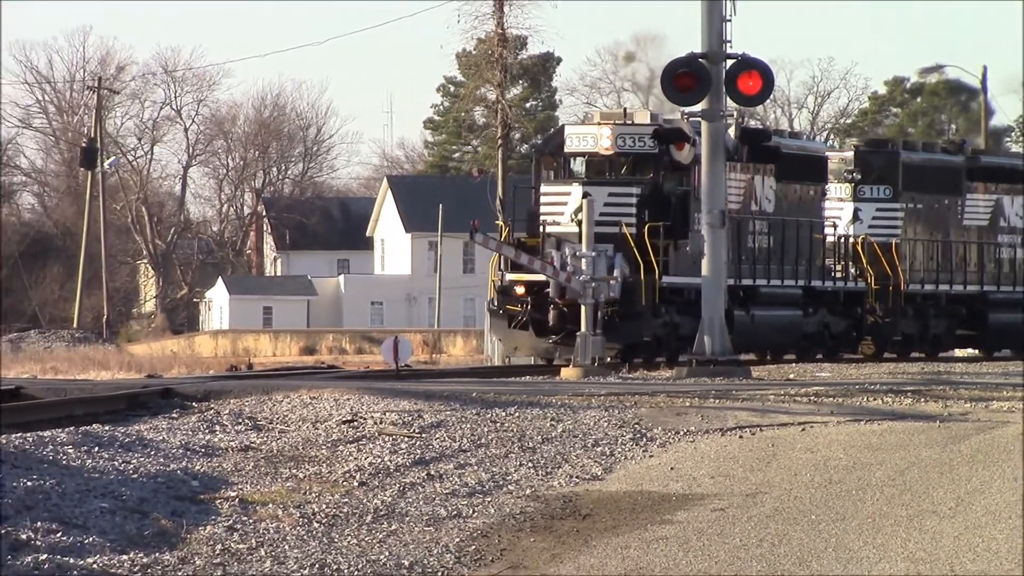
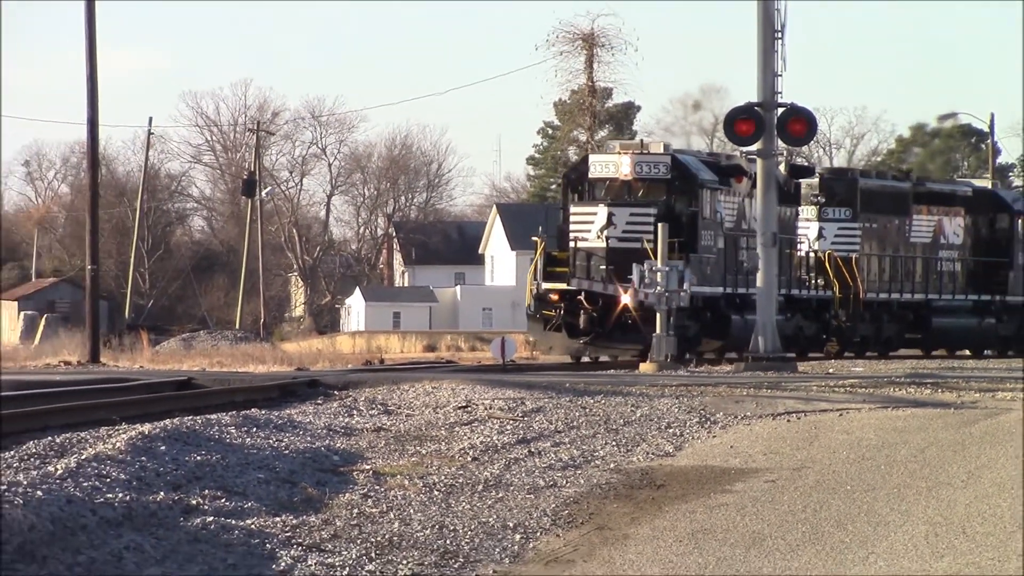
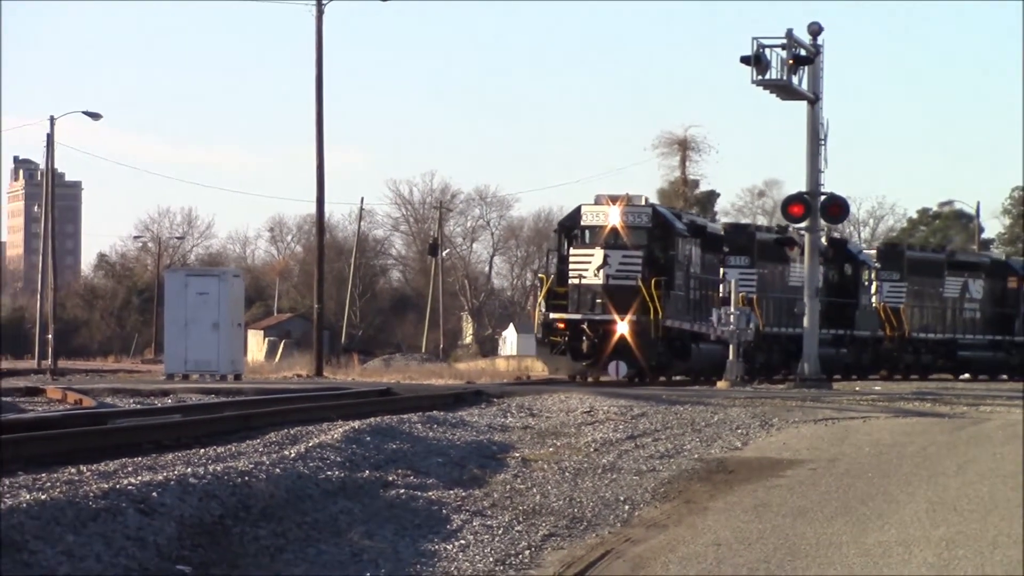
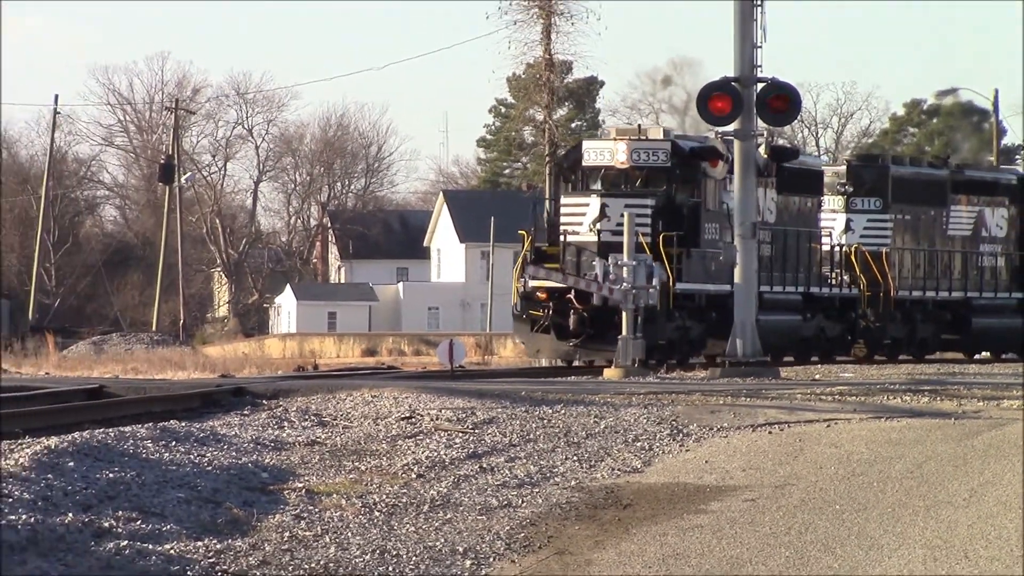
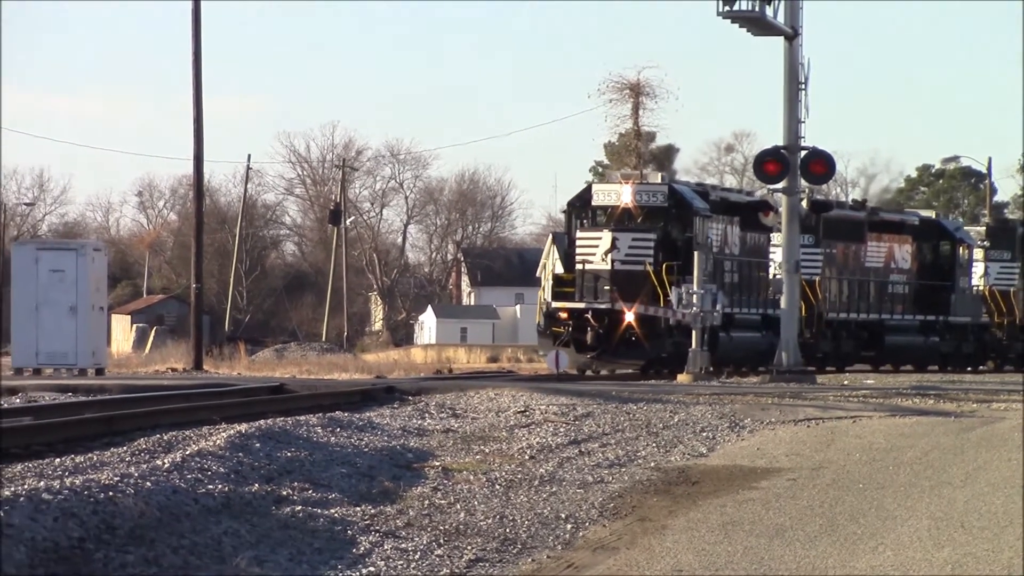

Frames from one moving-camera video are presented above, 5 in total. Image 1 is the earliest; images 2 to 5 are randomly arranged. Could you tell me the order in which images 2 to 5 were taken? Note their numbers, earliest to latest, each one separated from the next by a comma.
4, 2, 5, 3
